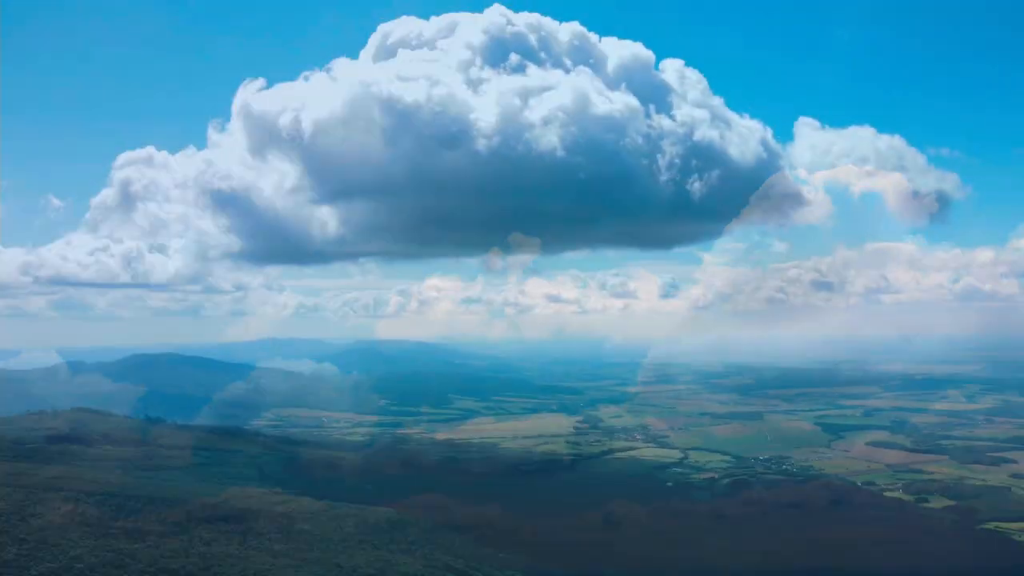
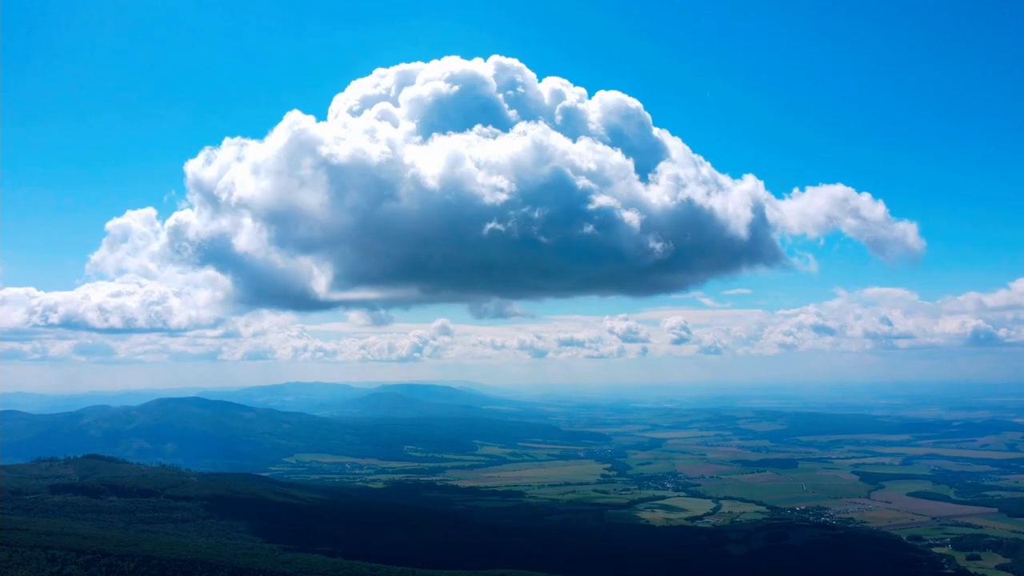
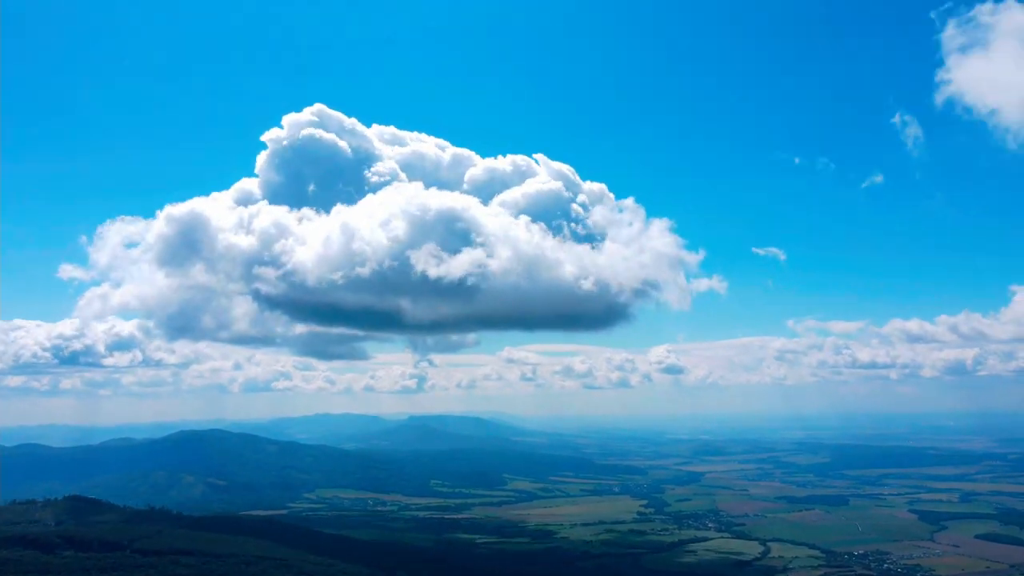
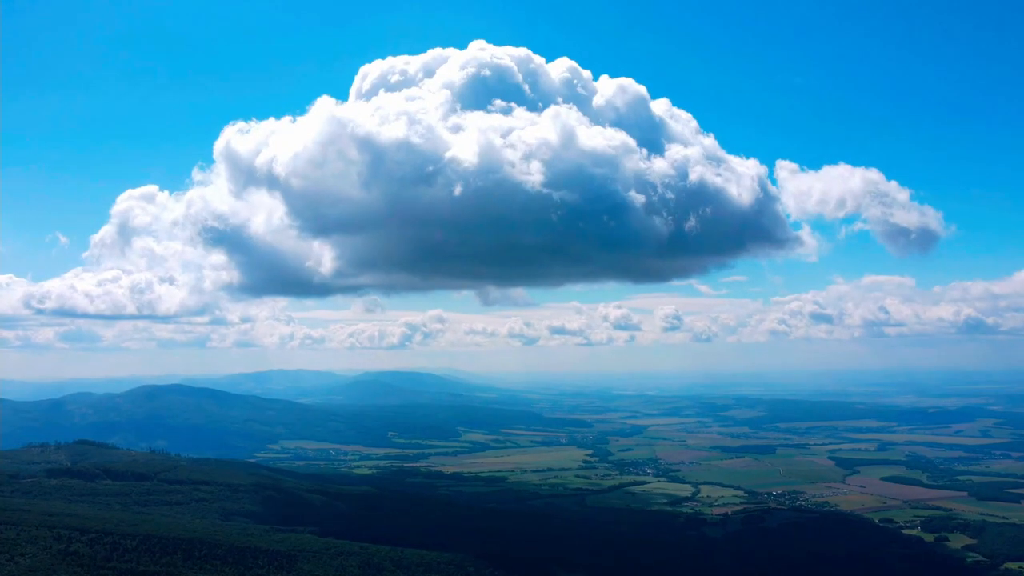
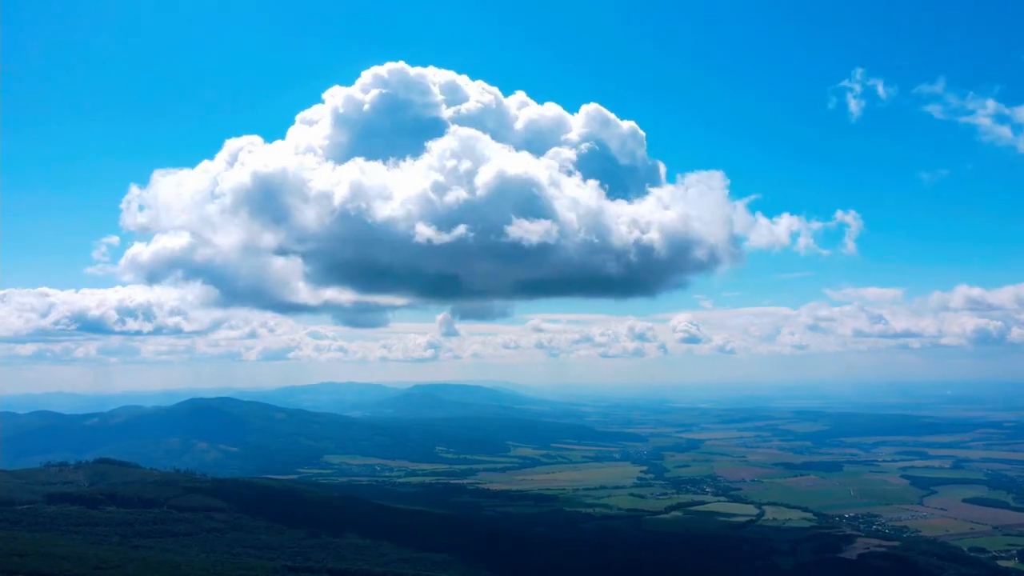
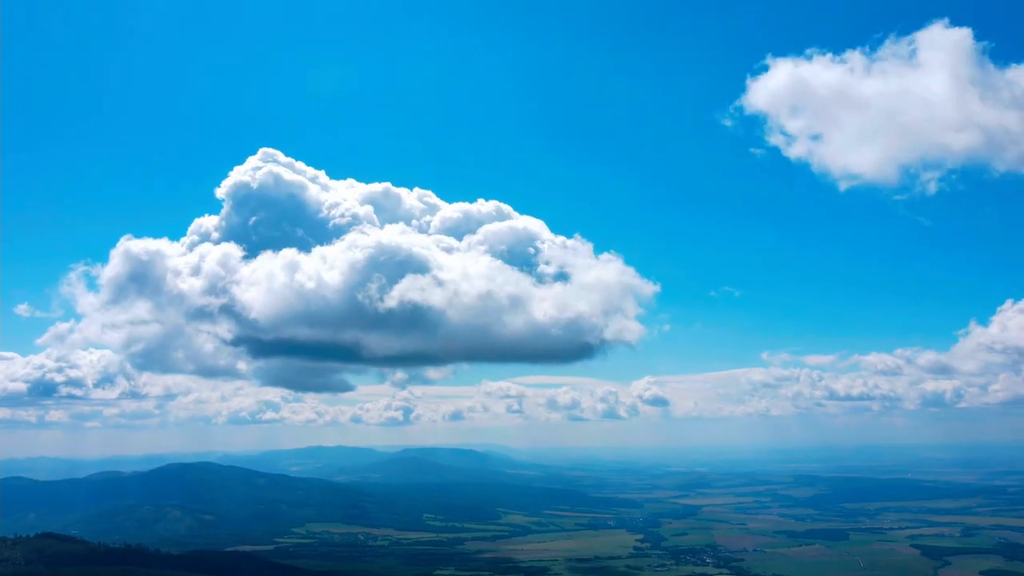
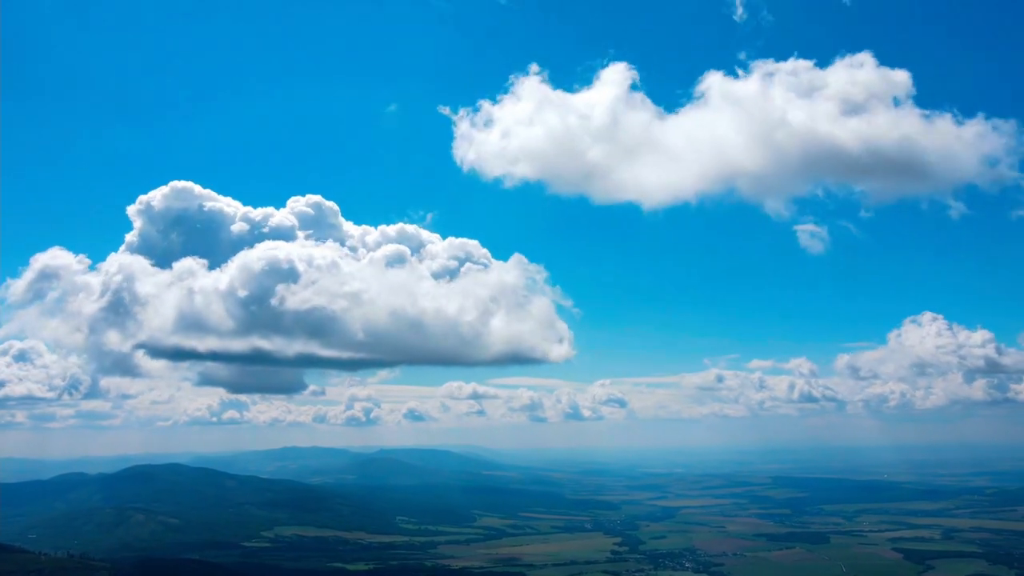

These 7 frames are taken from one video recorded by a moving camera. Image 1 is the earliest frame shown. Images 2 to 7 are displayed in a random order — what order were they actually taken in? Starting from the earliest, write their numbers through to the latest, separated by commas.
4, 2, 5, 3, 6, 7
